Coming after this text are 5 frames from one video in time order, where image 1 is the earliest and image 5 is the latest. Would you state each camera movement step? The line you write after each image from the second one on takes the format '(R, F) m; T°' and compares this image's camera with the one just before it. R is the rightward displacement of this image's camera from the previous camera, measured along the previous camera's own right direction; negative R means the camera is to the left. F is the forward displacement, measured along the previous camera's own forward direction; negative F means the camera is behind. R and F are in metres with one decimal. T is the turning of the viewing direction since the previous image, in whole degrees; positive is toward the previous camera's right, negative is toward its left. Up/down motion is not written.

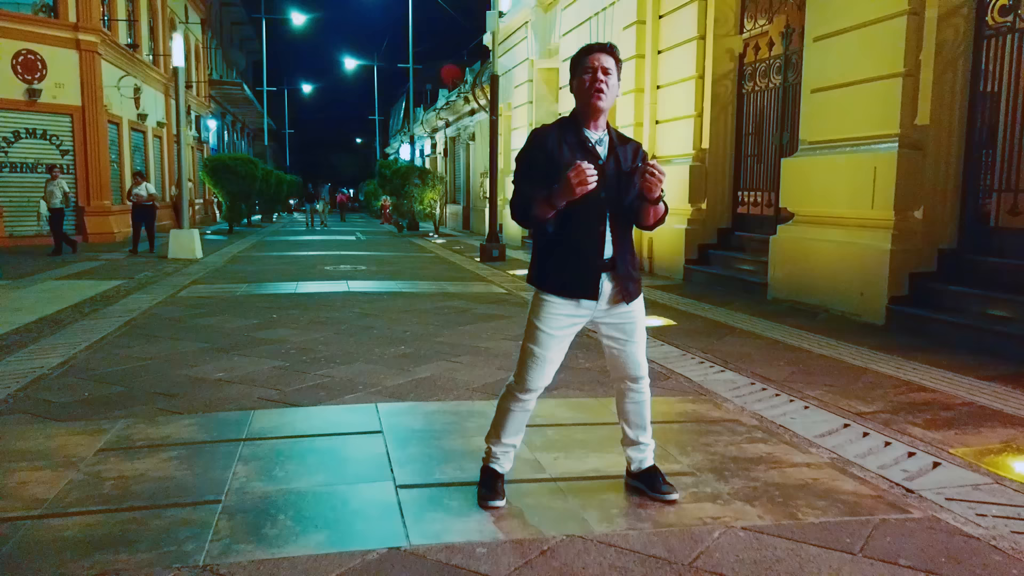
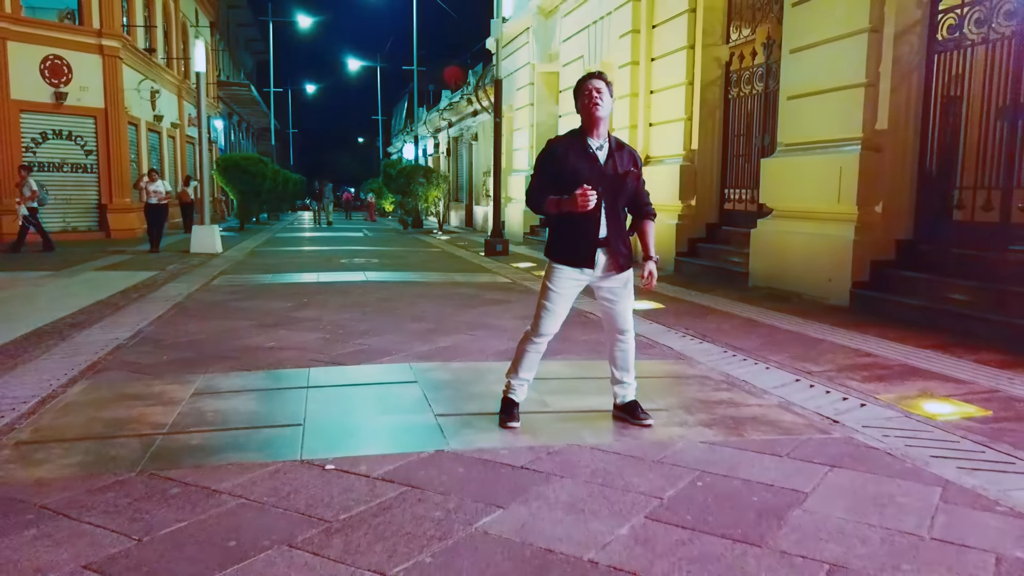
(-0.1, -0.9) m; 0°
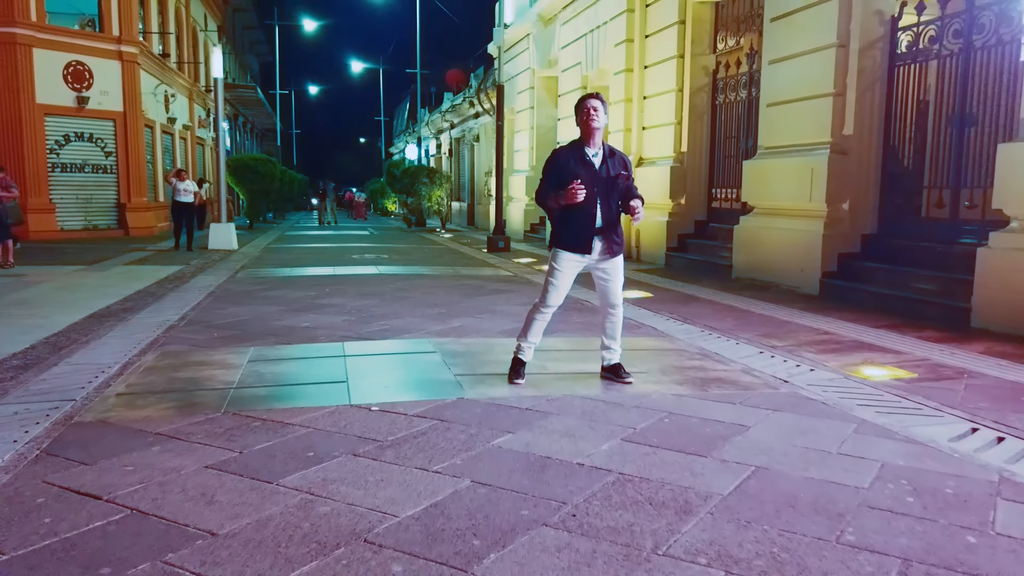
(0.0, -0.9) m; 0°
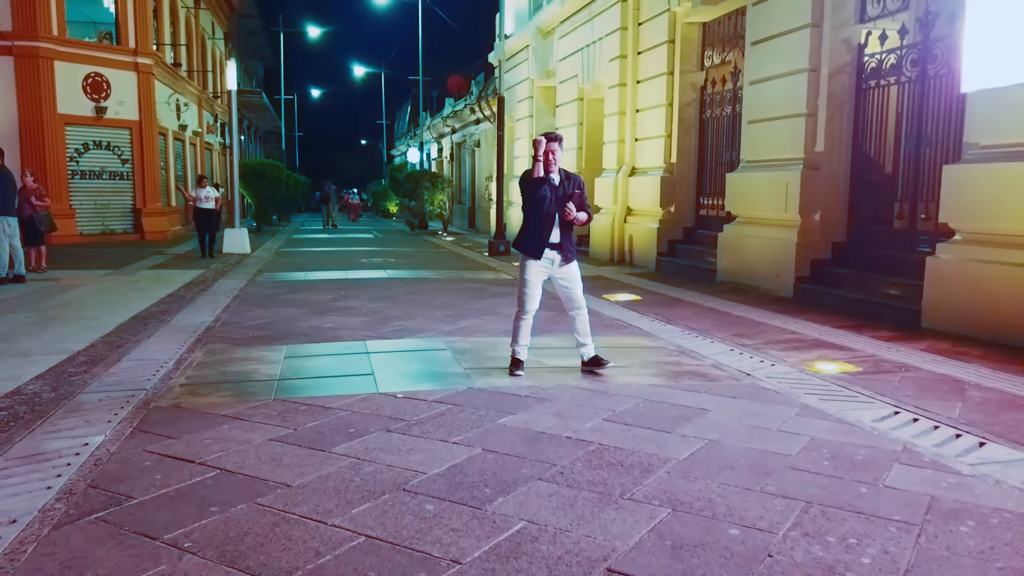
(0.0, -0.8) m; 0°
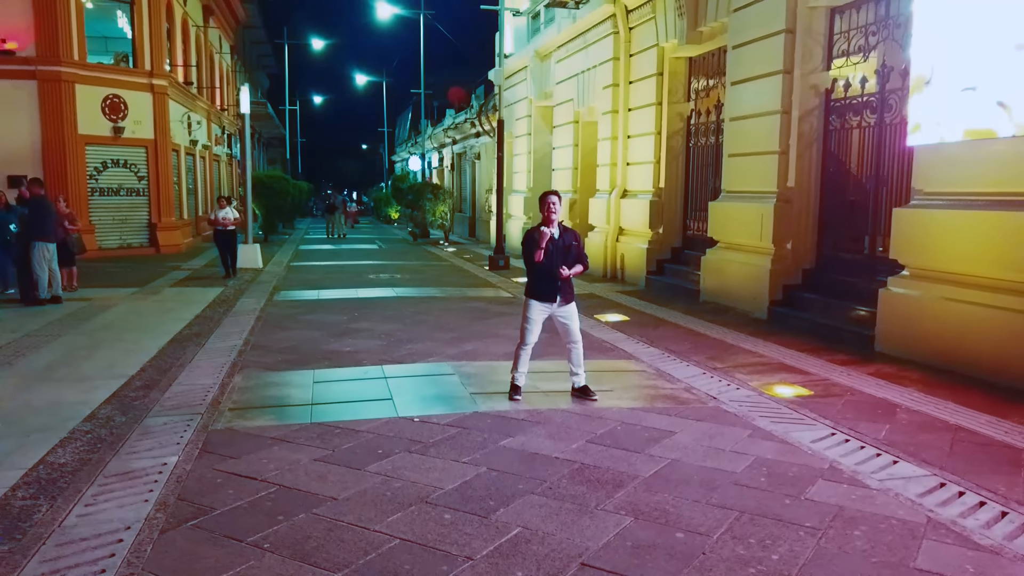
(0.0, -0.9) m; 0°
